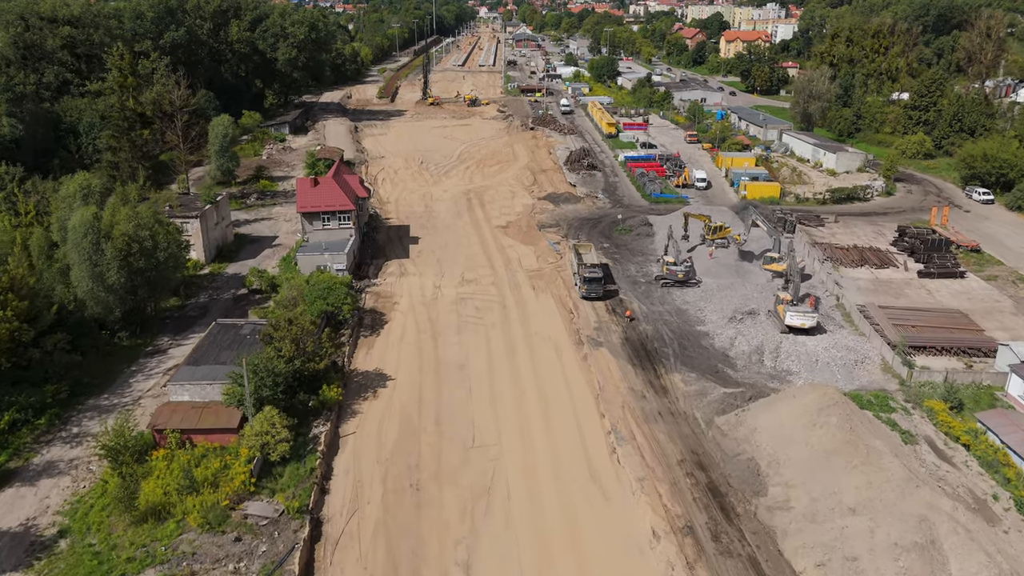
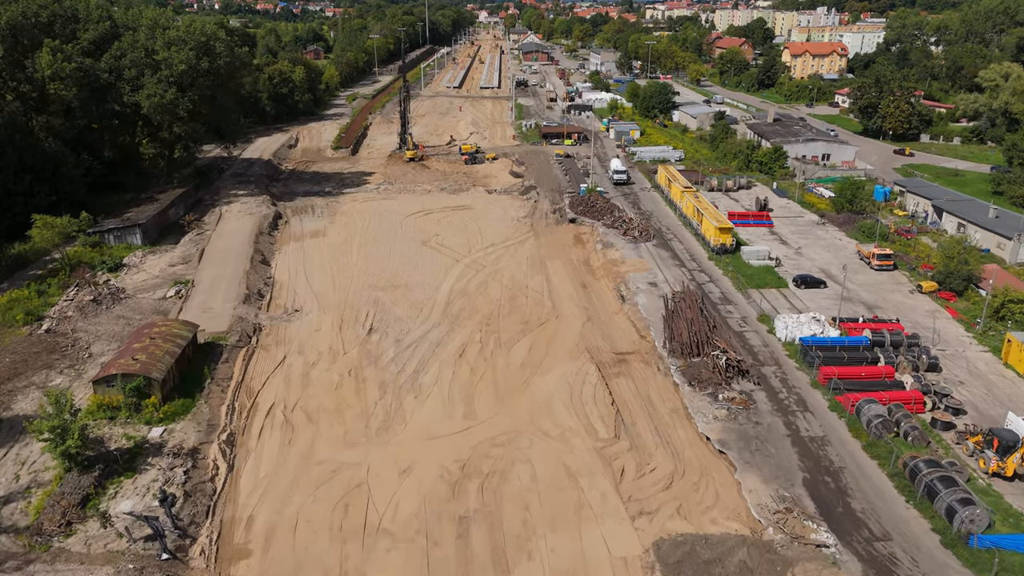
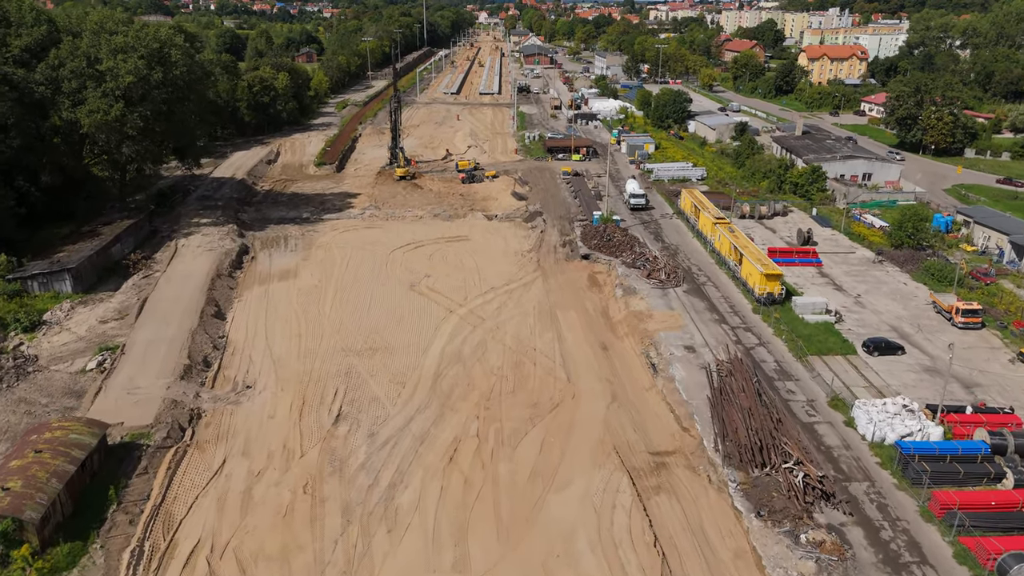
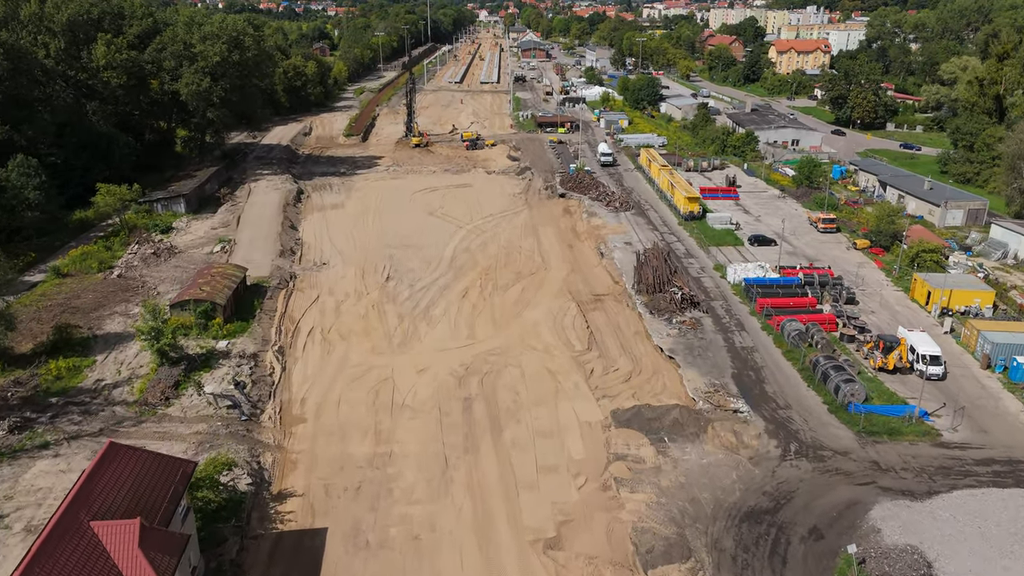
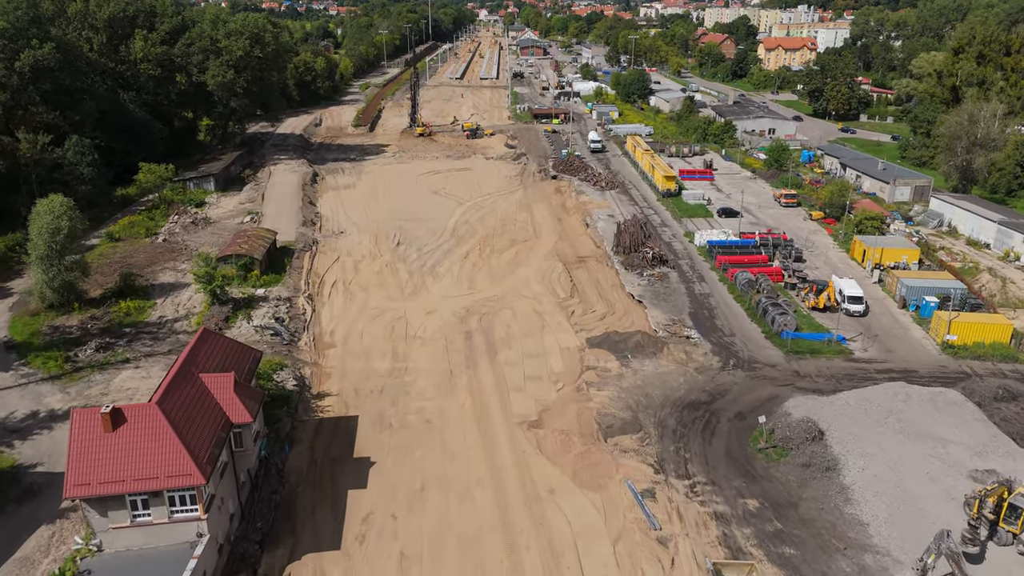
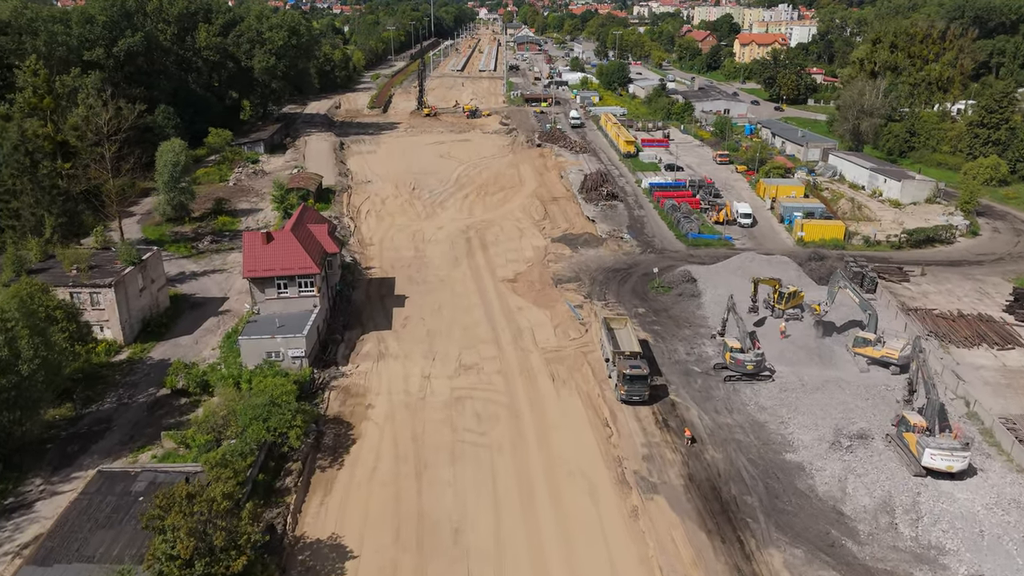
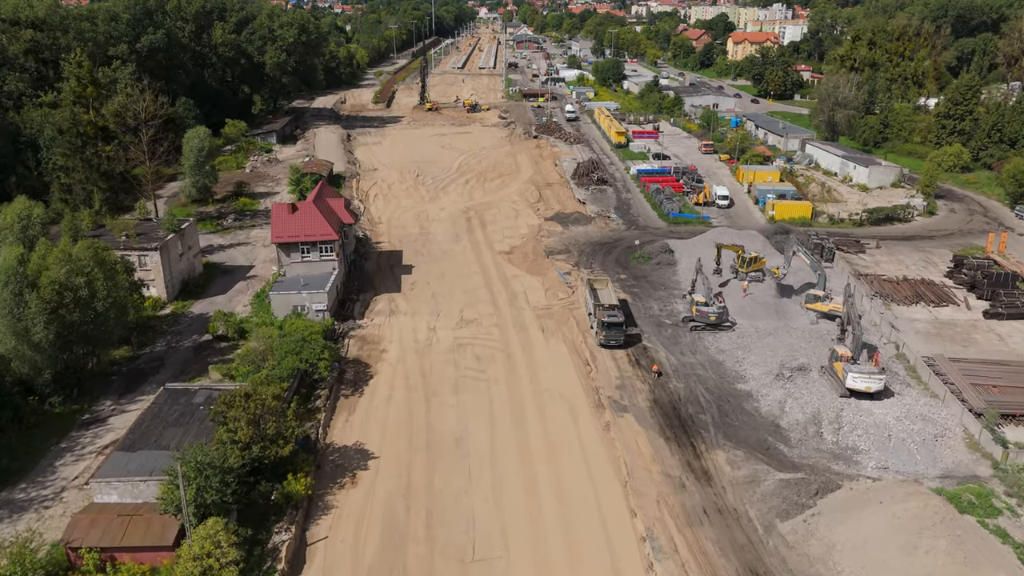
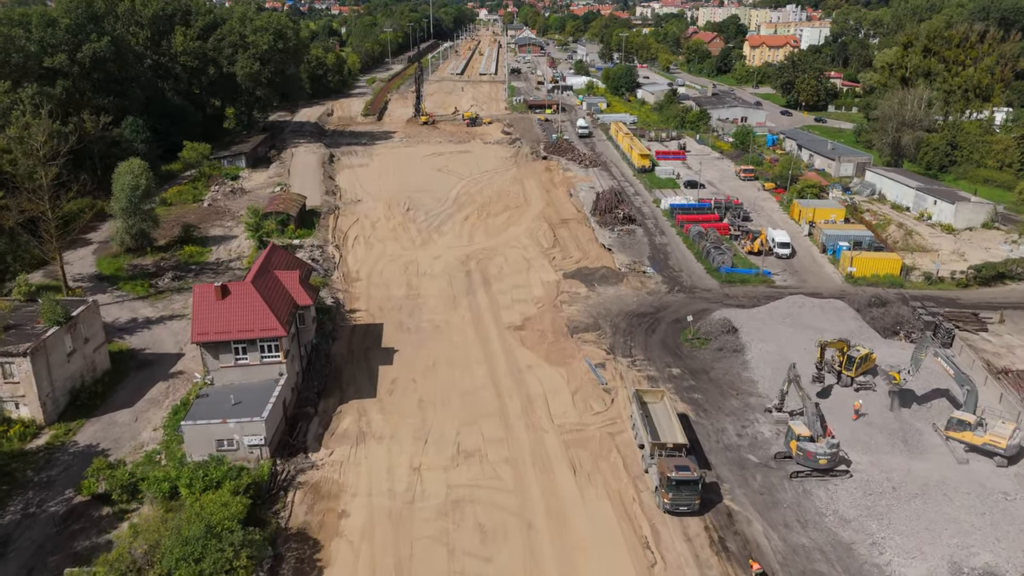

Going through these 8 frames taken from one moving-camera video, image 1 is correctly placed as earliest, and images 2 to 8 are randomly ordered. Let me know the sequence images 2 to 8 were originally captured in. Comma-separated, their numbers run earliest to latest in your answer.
7, 6, 8, 5, 4, 2, 3
